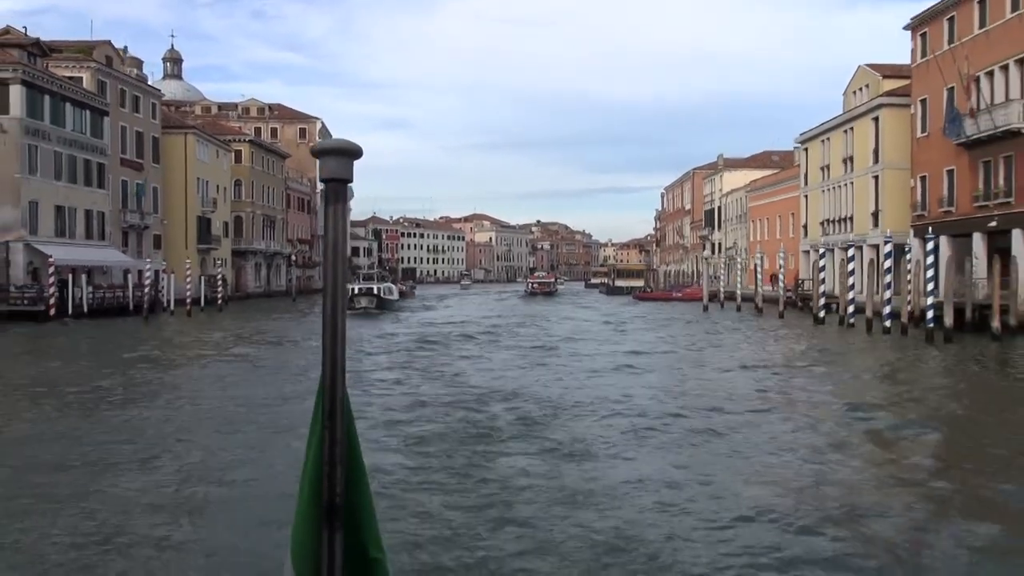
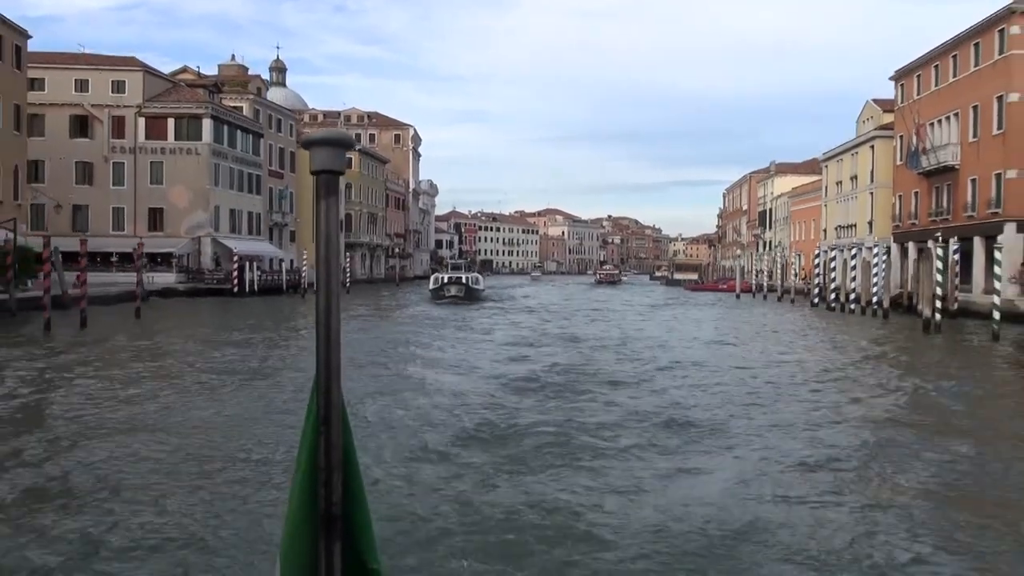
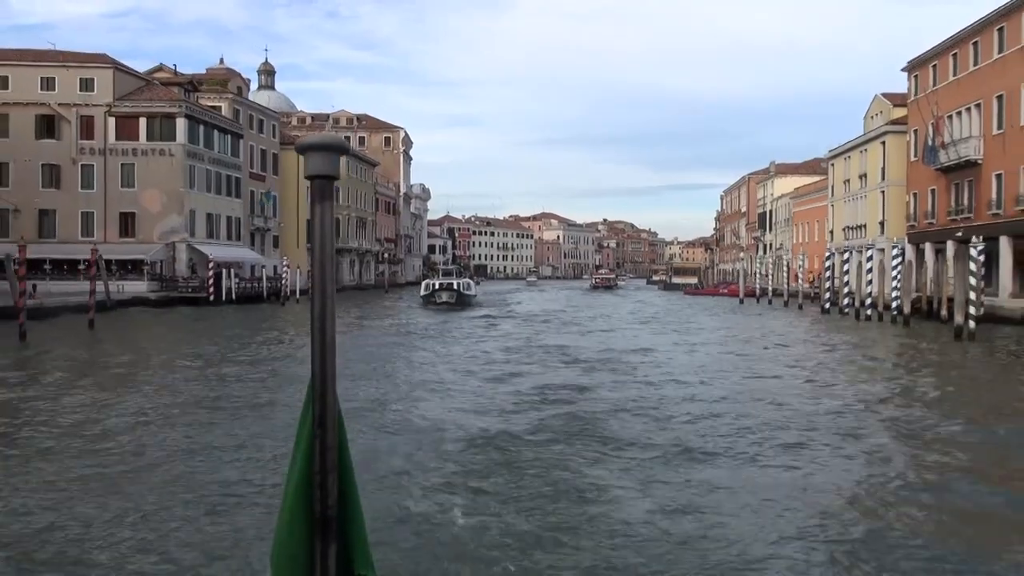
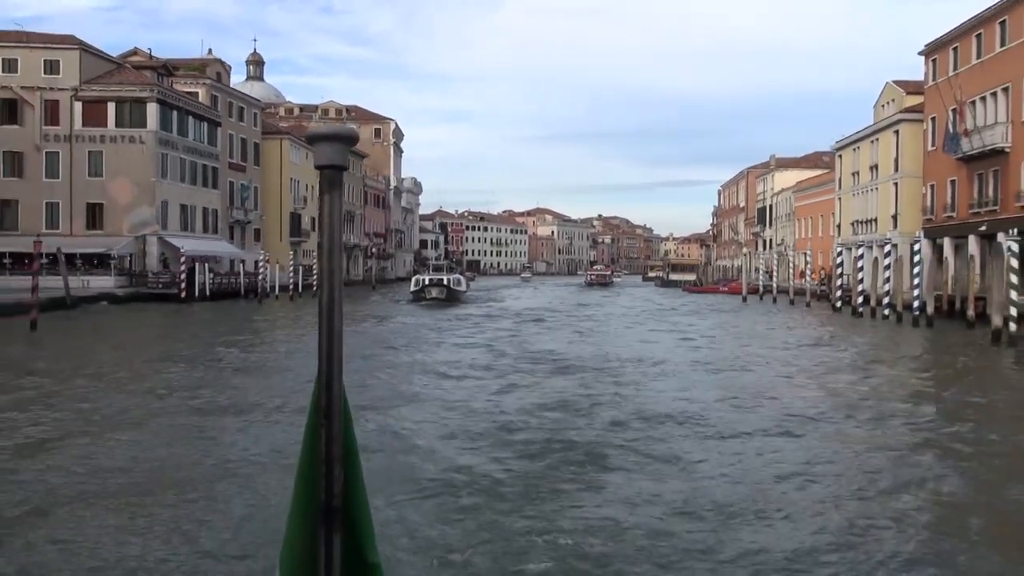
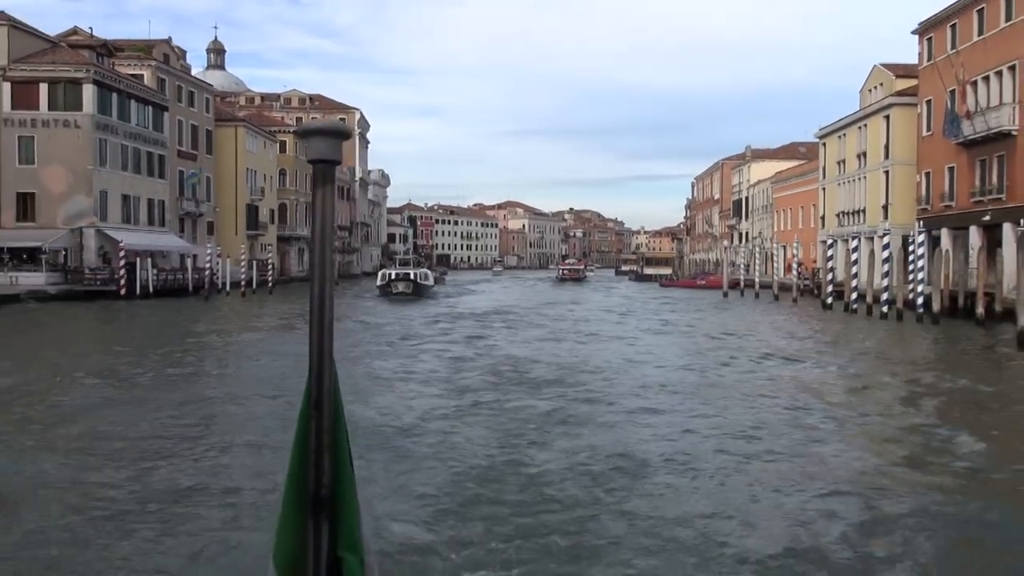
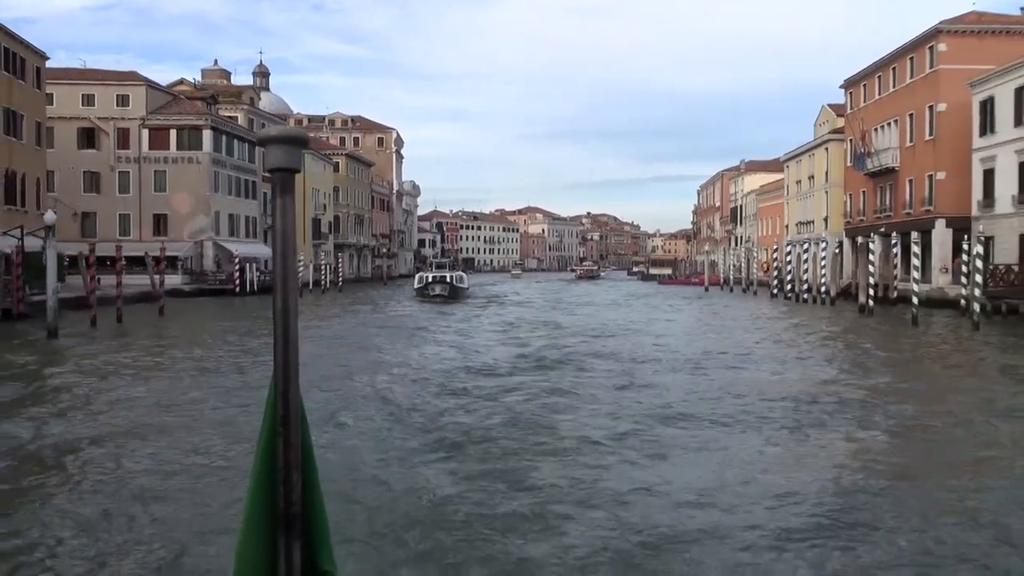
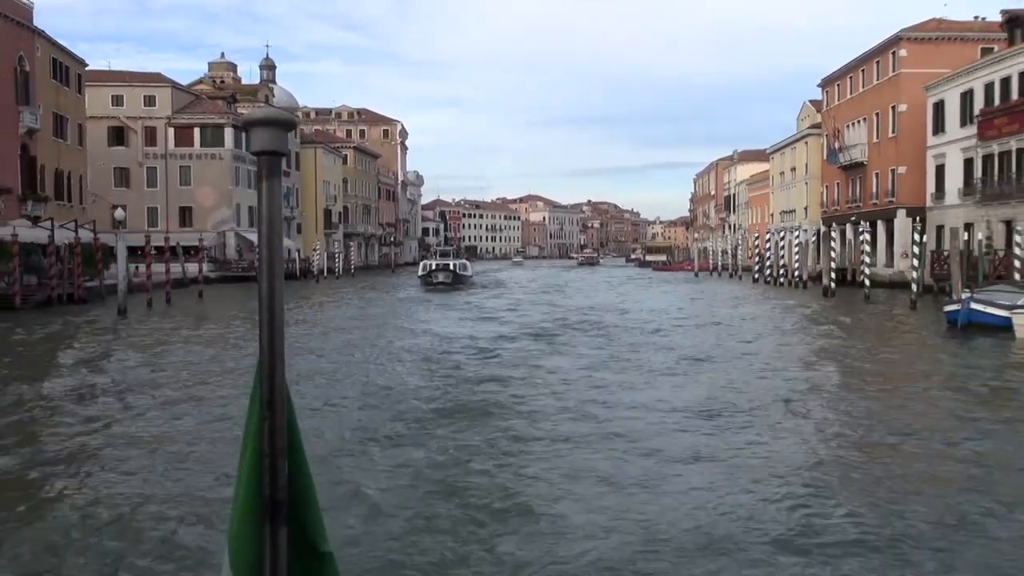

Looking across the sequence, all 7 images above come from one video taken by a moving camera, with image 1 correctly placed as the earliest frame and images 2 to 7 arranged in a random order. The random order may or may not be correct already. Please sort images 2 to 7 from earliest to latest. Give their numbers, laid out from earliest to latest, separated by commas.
5, 4, 3, 2, 6, 7
